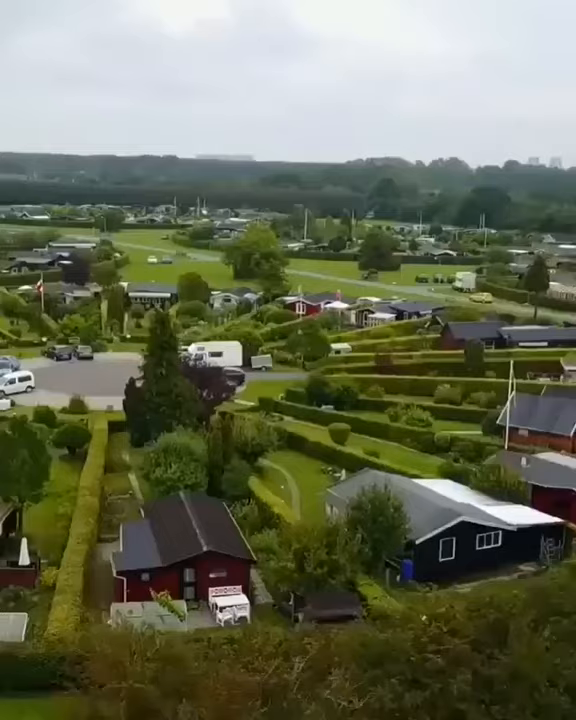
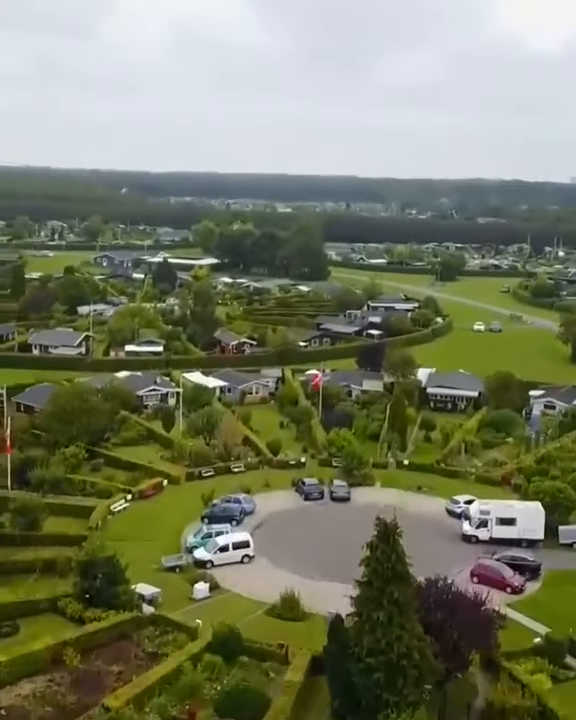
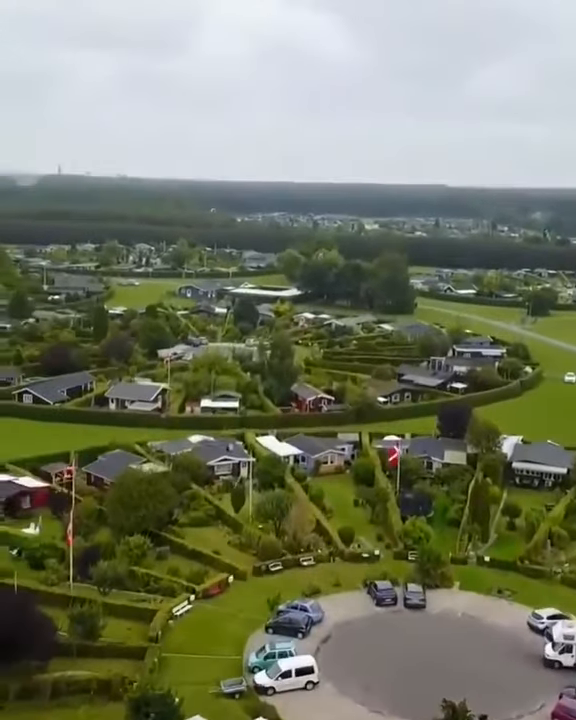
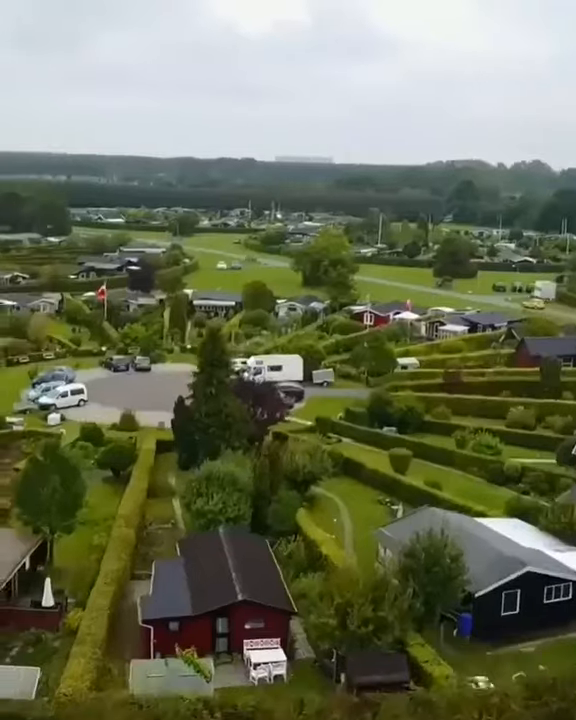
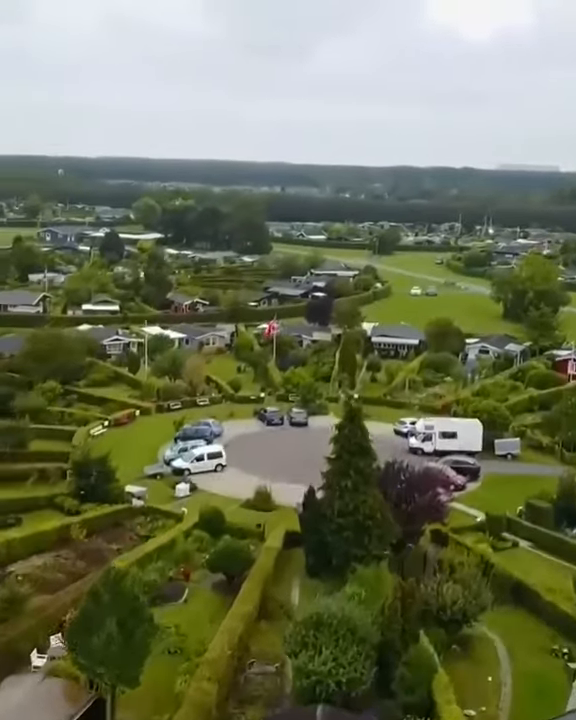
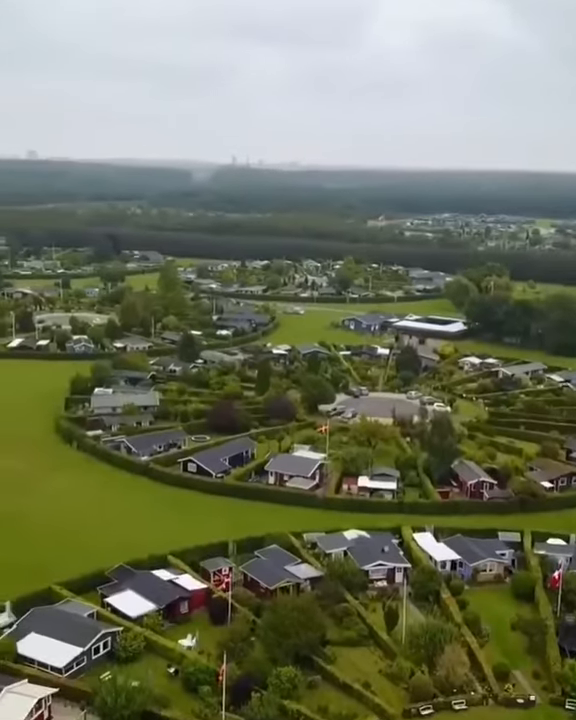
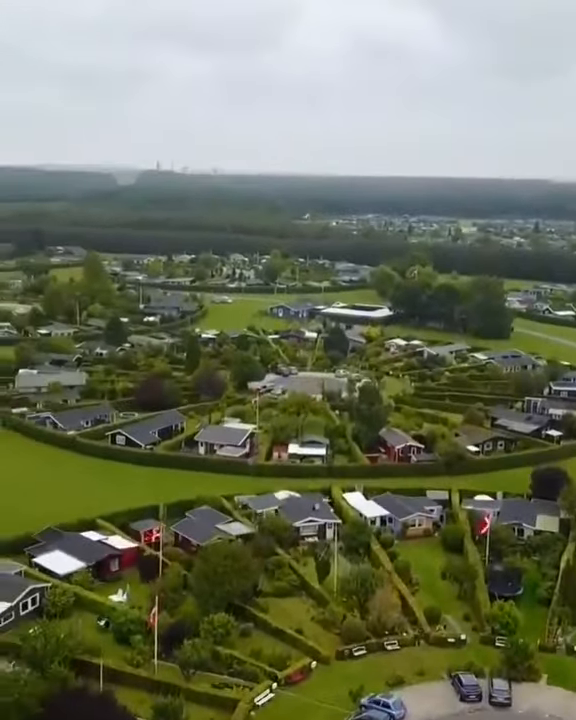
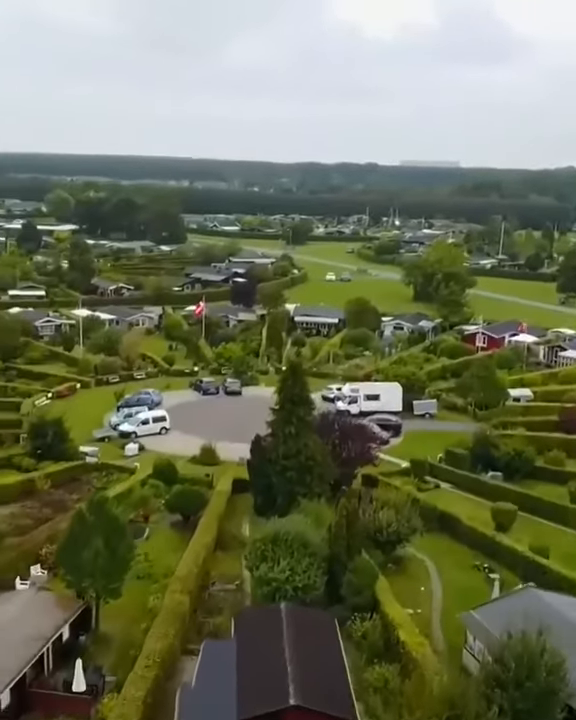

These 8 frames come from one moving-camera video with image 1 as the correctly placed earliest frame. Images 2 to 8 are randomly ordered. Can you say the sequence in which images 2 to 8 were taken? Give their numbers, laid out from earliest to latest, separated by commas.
4, 8, 5, 2, 3, 7, 6
